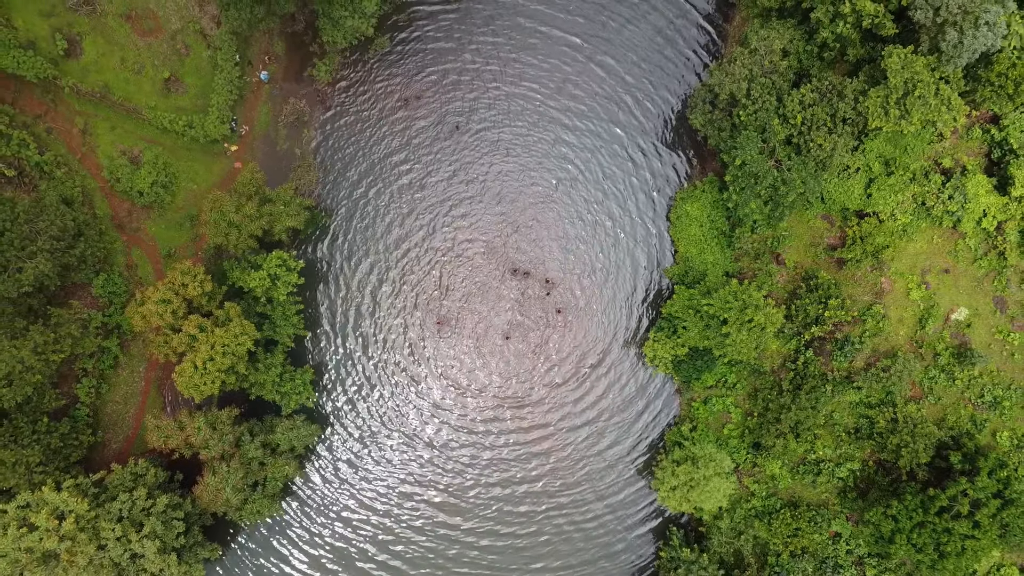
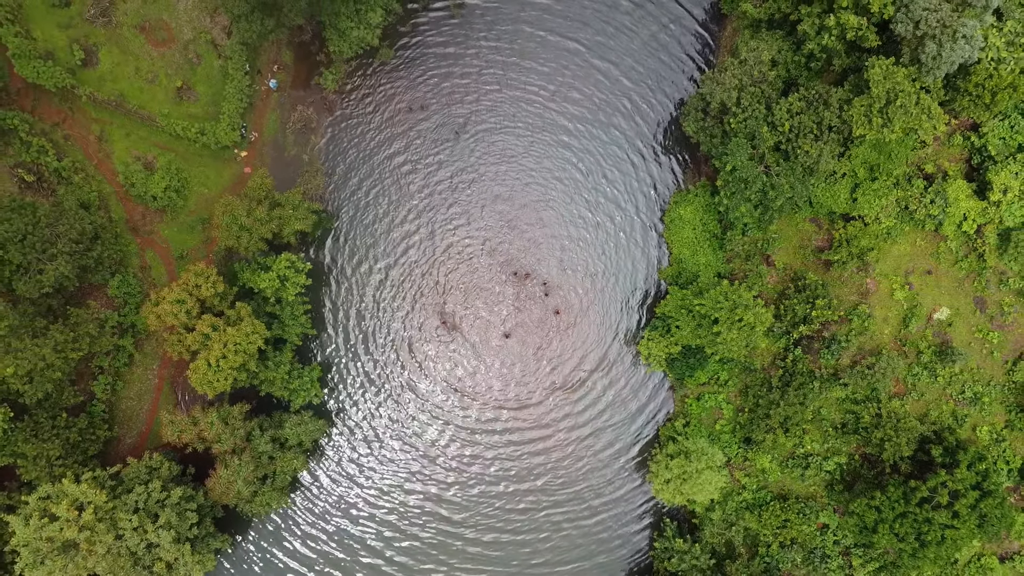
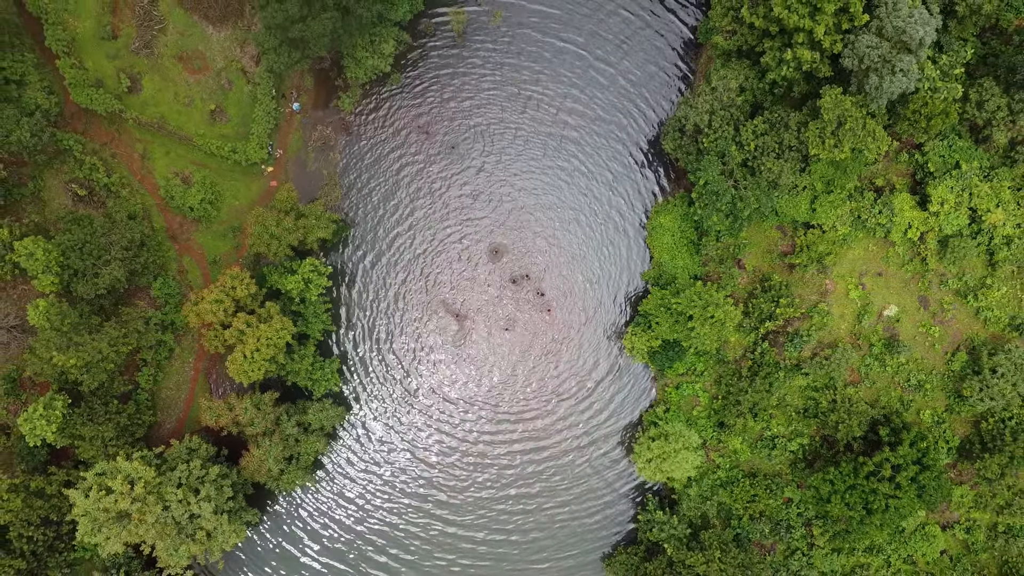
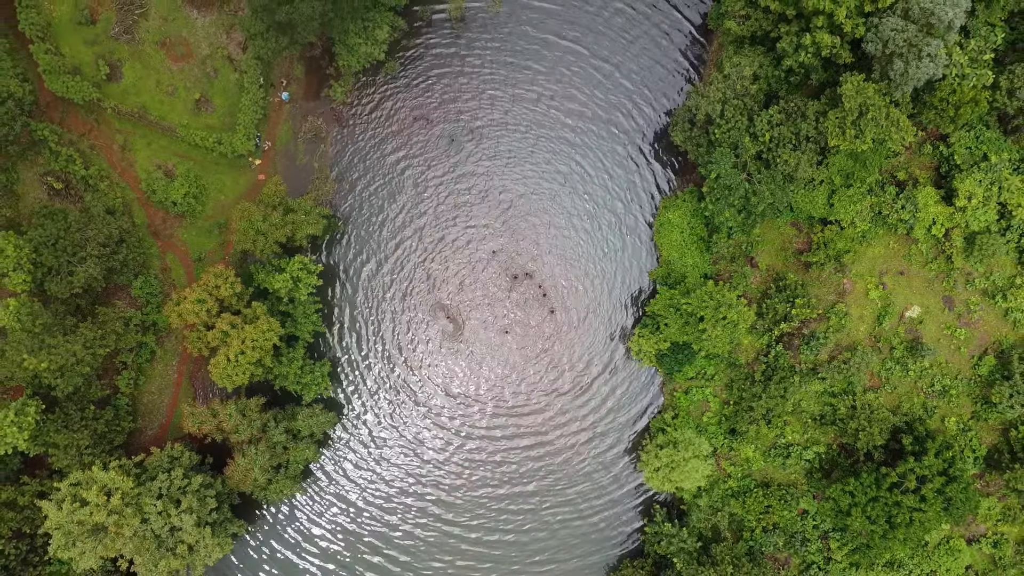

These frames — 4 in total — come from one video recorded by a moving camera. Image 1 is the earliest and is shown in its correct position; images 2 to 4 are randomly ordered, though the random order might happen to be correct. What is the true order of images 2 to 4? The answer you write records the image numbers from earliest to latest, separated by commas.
2, 4, 3
